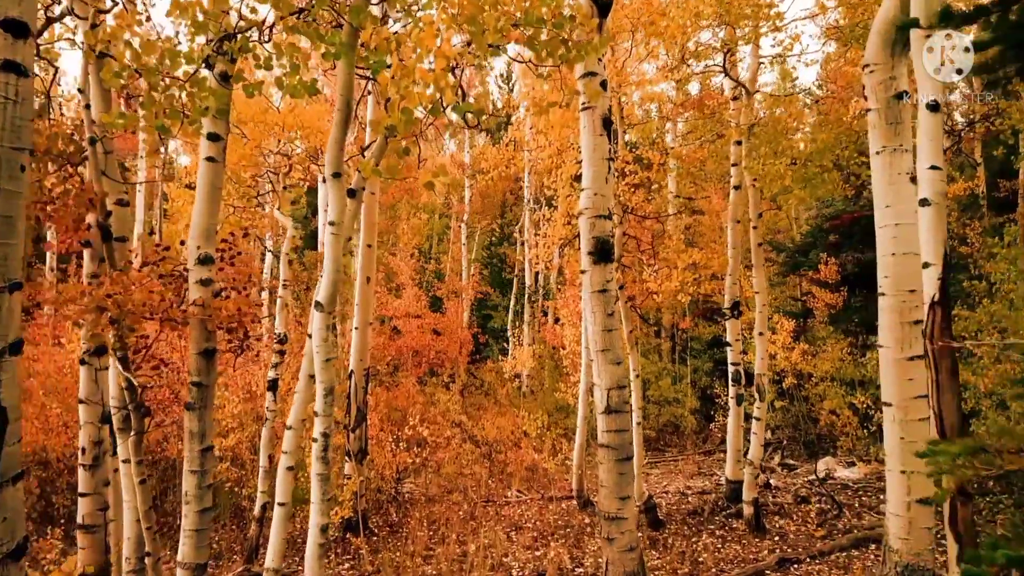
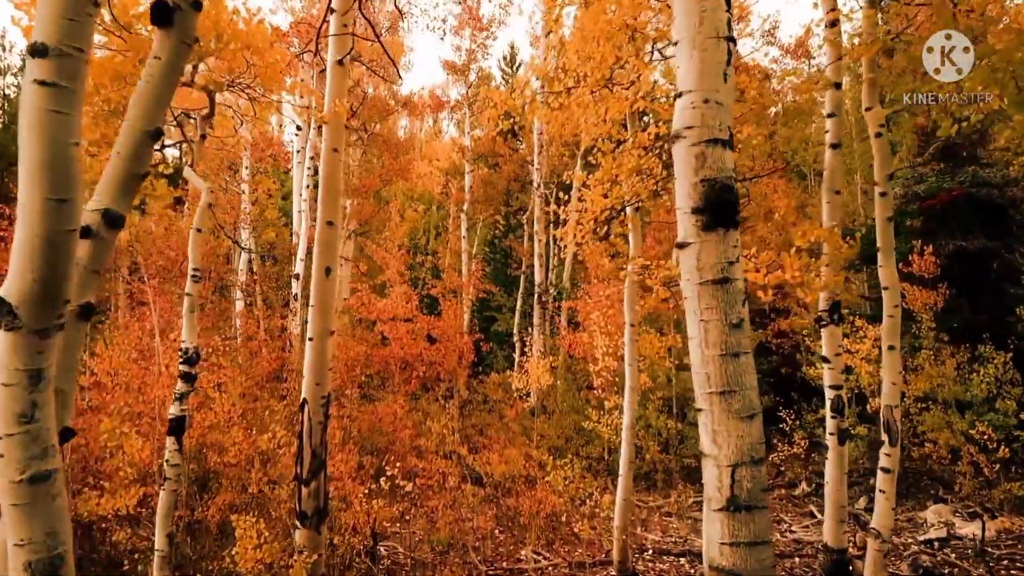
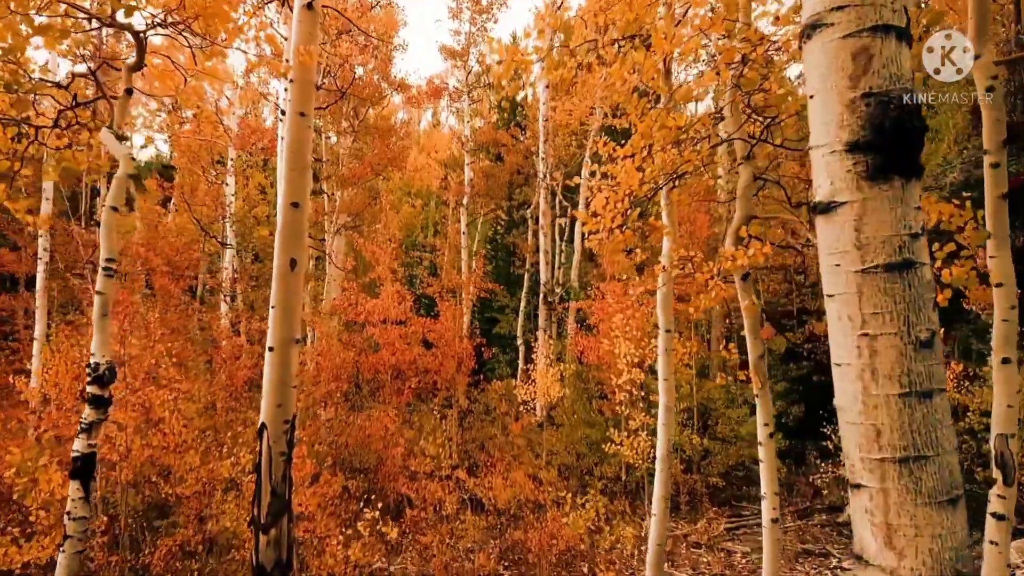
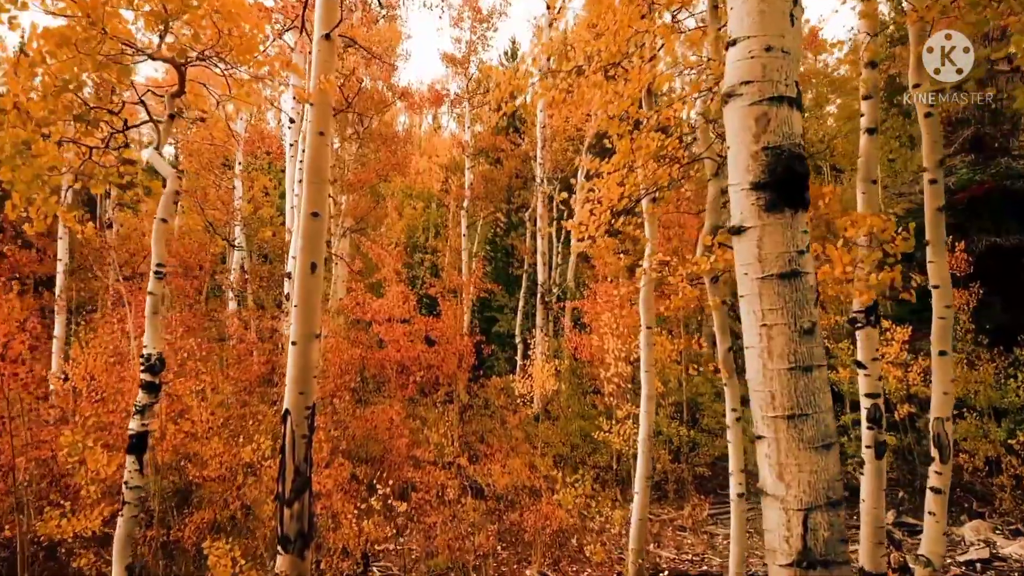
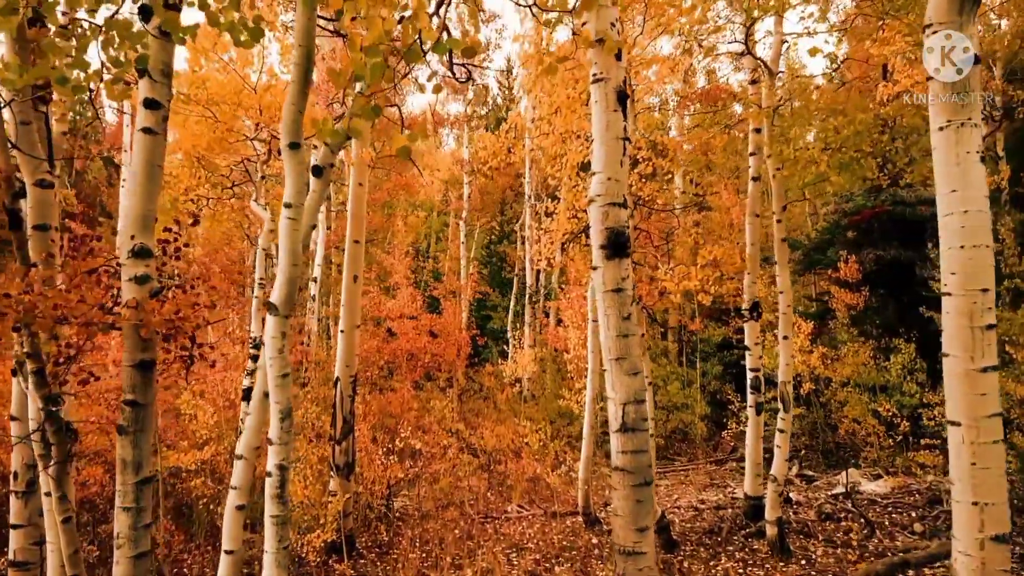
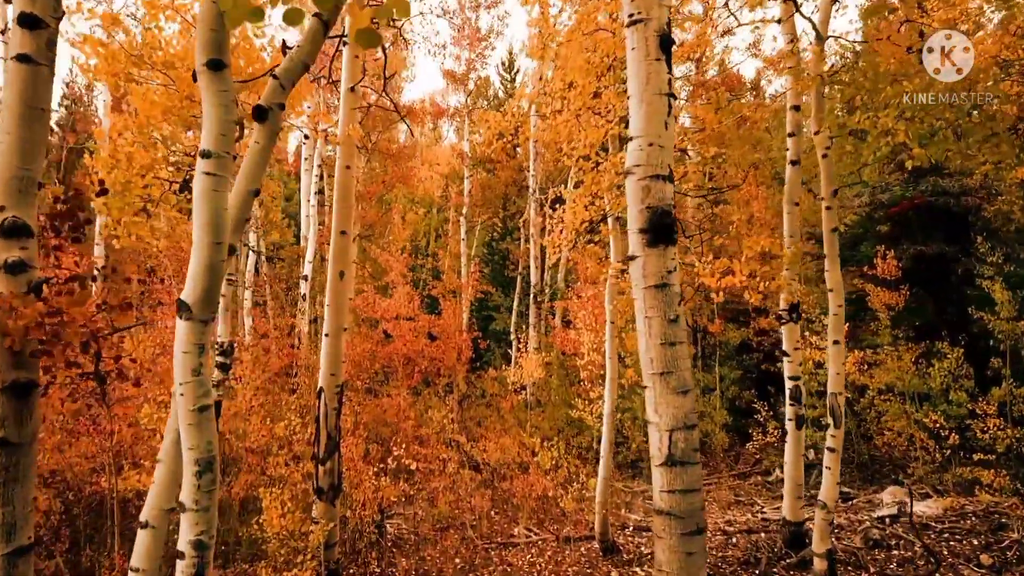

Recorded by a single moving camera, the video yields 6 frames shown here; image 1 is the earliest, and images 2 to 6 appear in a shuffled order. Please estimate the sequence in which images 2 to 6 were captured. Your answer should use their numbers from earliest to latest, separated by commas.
5, 6, 2, 4, 3
